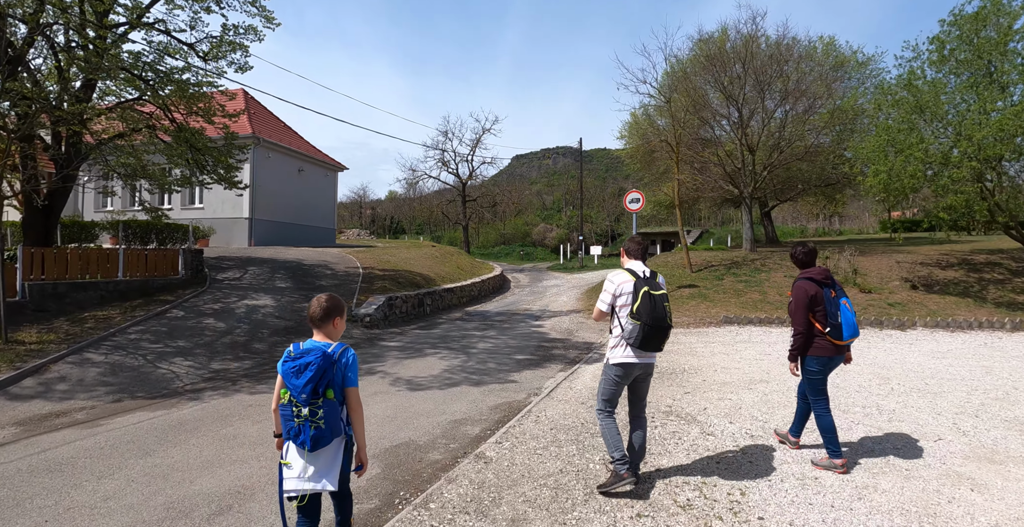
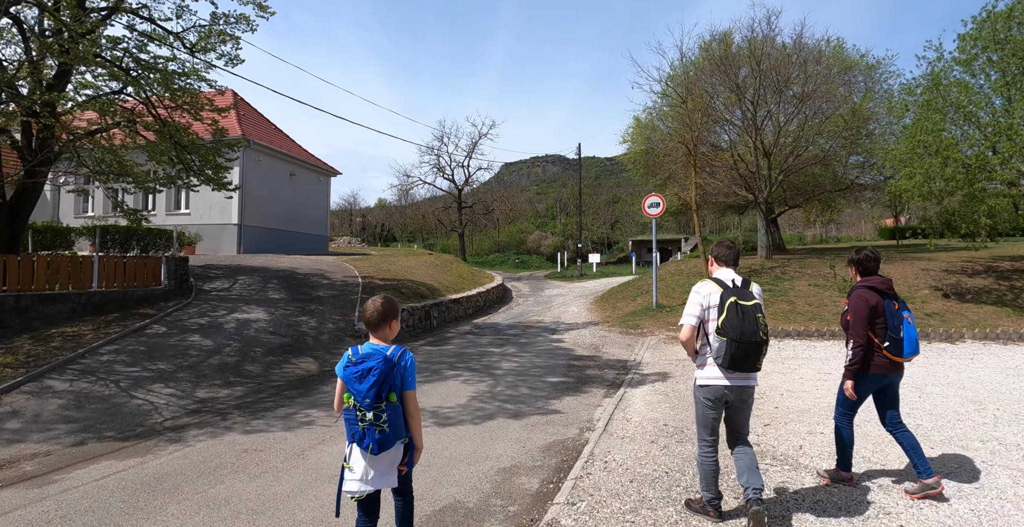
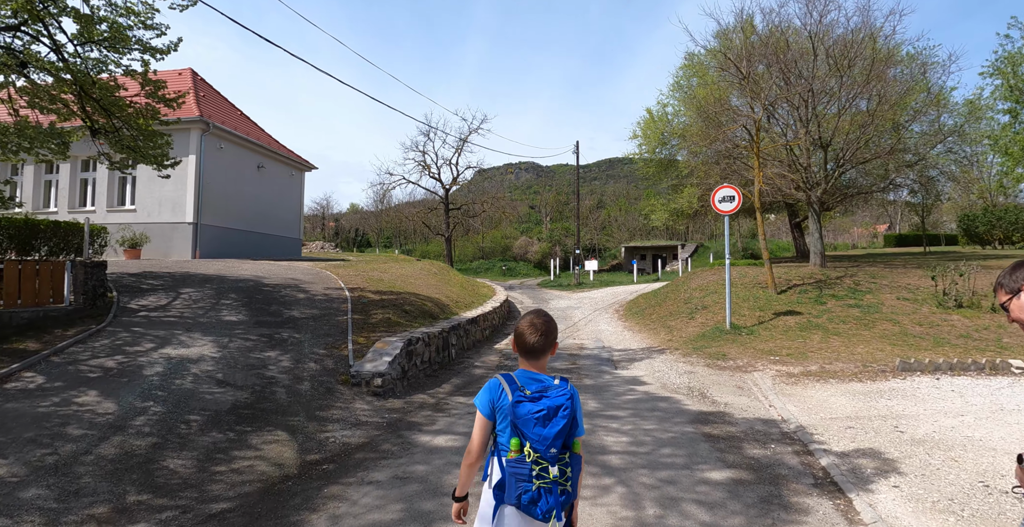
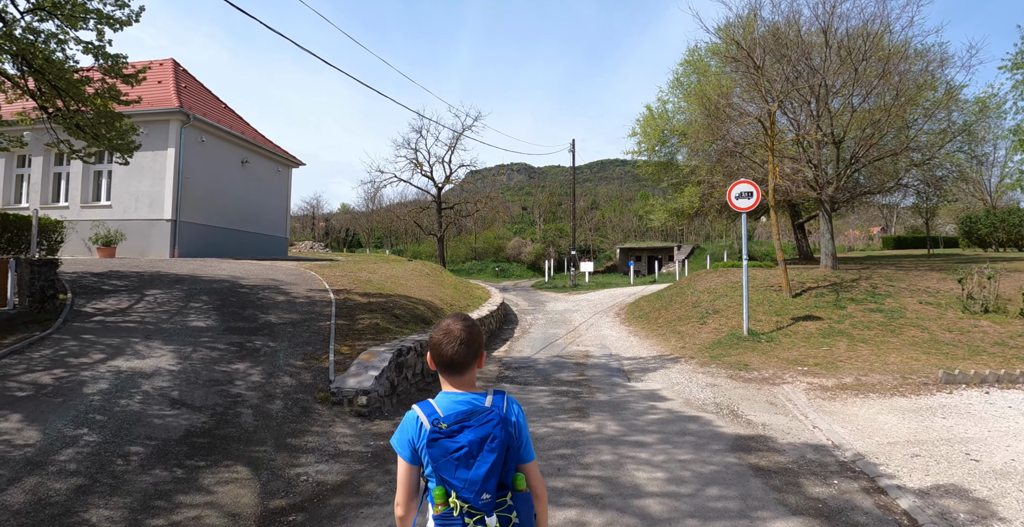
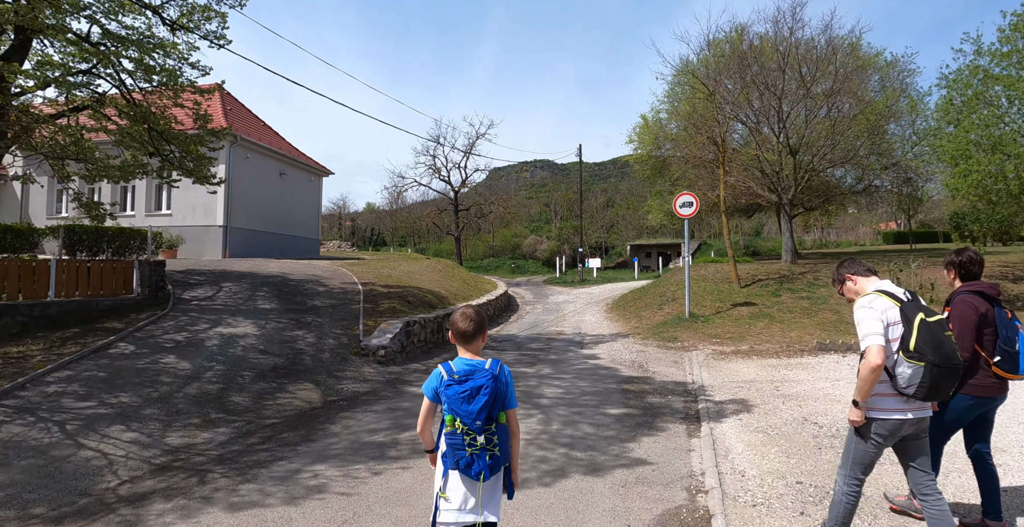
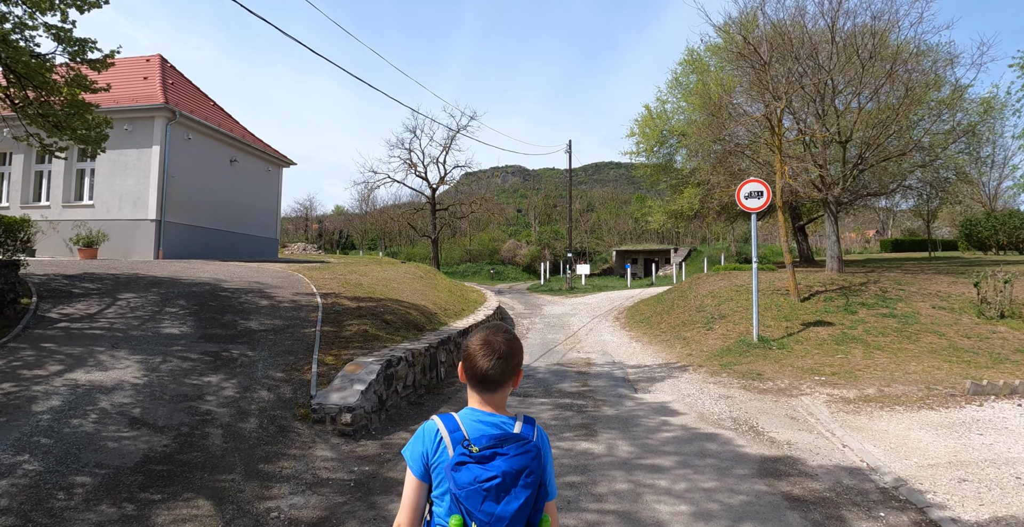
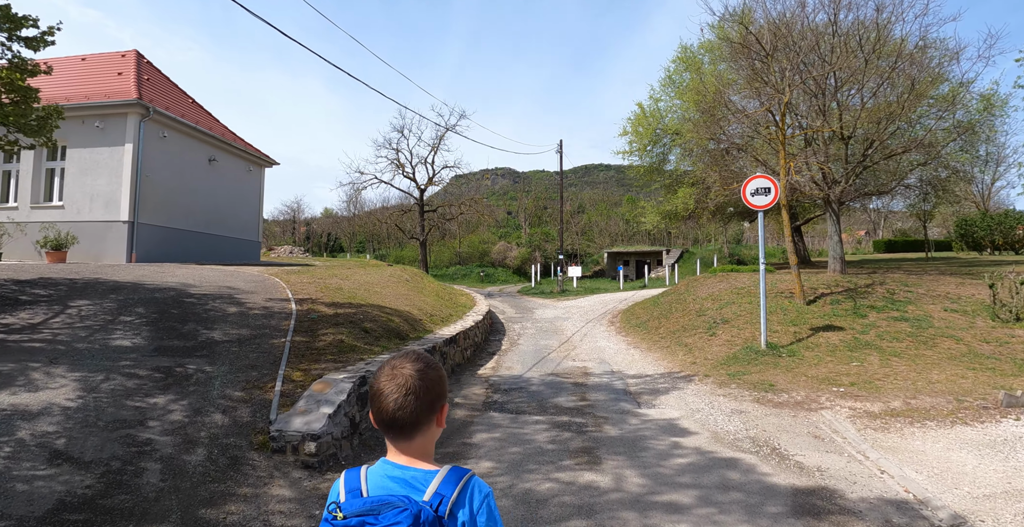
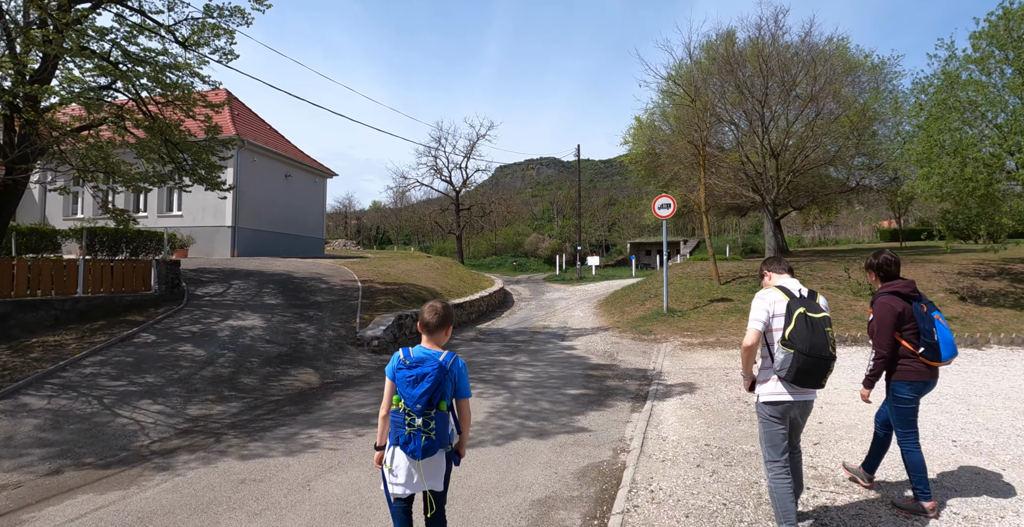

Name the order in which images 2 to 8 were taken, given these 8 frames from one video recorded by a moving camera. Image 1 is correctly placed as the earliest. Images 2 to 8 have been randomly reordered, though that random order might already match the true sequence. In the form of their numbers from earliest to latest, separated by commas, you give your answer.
2, 8, 5, 3, 4, 6, 7
